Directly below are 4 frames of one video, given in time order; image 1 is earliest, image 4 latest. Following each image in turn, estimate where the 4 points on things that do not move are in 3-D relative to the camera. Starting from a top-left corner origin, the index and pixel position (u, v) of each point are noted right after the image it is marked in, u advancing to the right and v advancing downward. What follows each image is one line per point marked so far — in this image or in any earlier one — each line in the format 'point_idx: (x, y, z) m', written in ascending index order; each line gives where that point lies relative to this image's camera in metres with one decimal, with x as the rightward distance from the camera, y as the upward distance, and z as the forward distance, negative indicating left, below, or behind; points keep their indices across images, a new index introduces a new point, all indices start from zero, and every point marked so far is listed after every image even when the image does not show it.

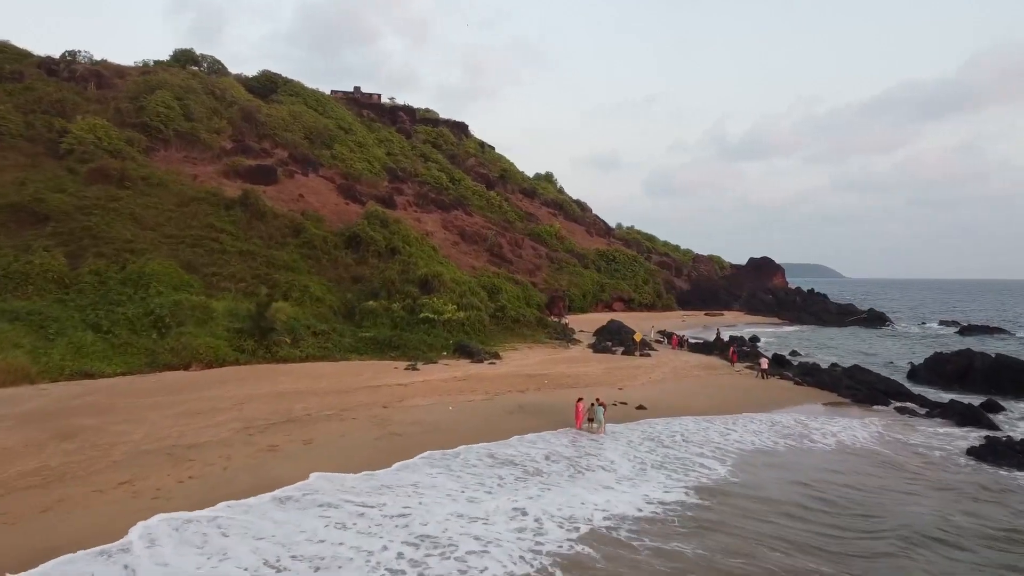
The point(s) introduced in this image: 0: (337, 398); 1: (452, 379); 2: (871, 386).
0: (-3.2, -2.0, +14.7) m
1: (-1.3, -1.9, +17.1) m
2: (+7.6, -2.1, +17.2) m
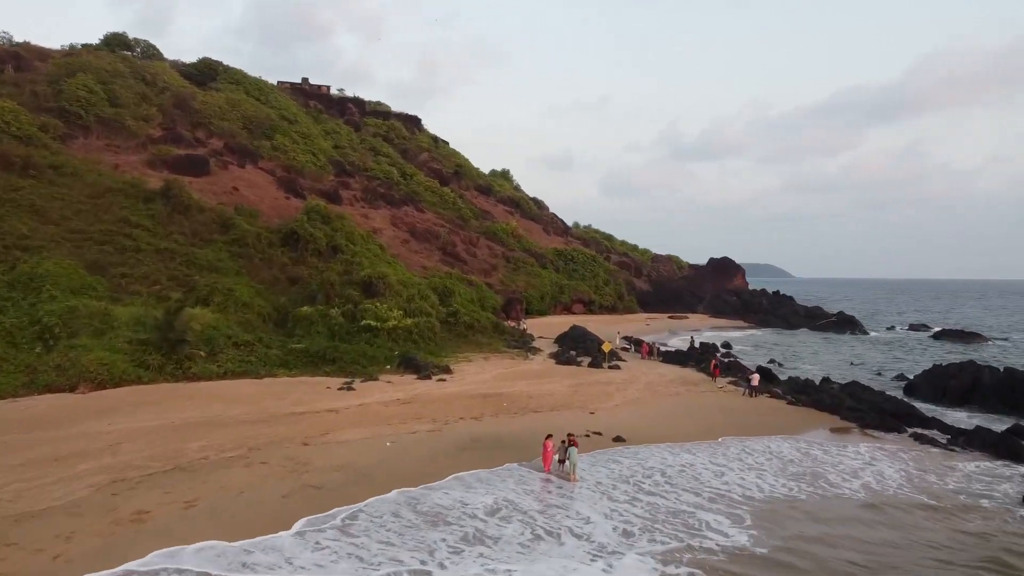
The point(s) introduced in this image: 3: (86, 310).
0: (-3.9, -2.1, +12.0) m
1: (-2.1, -2.0, +14.4) m
2: (+6.7, -2.2, +15.0) m
3: (-9.3, -0.5, +17.8) m
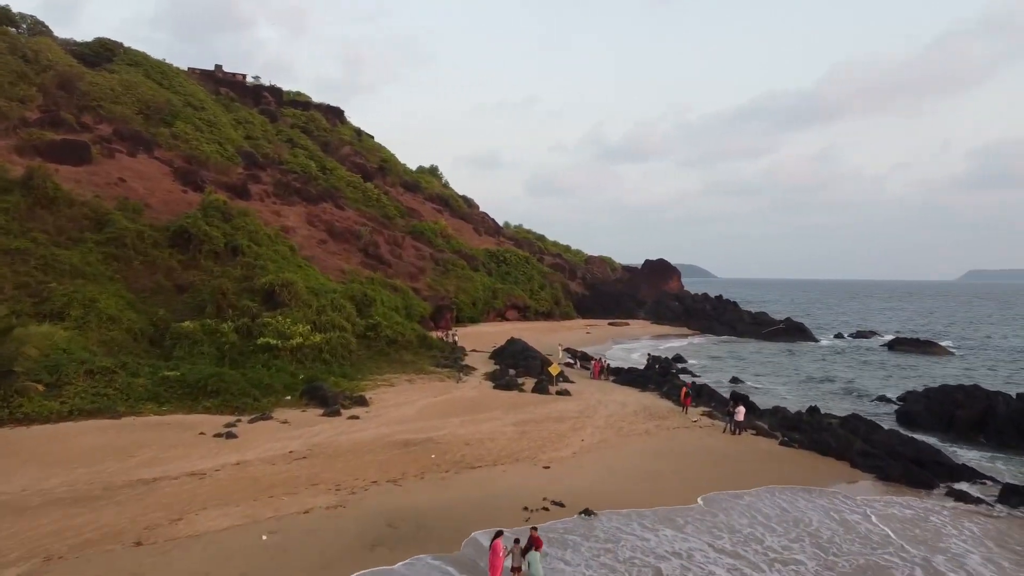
0: (-4.6, -2.3, +8.2) m
1: (-3.0, -2.3, +10.8) m
2: (+5.7, -2.4, +12.2) m
3: (-10.5, -0.7, +13.6) m
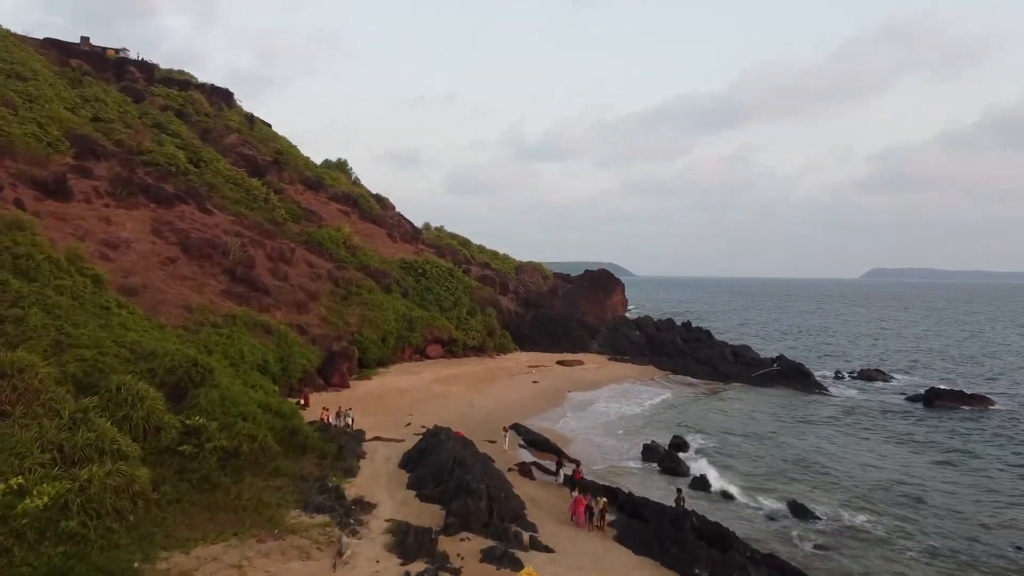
0: (-4.4, -3.6, -1.1) m
1: (-3.1, -3.5, +1.6) m
2: (+5.5, -3.7, +3.9) m
3: (-10.8, -1.9, +3.7) m
